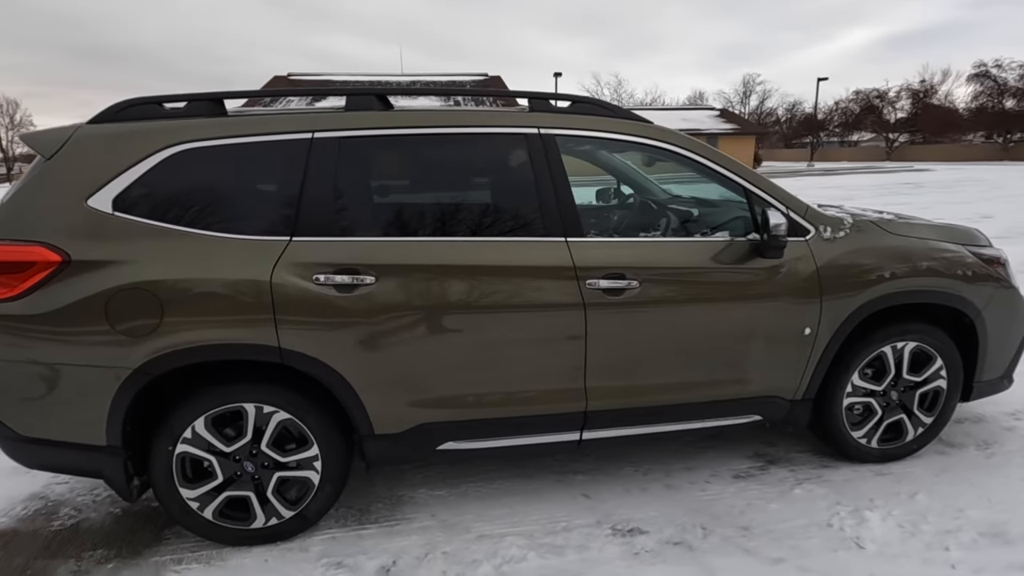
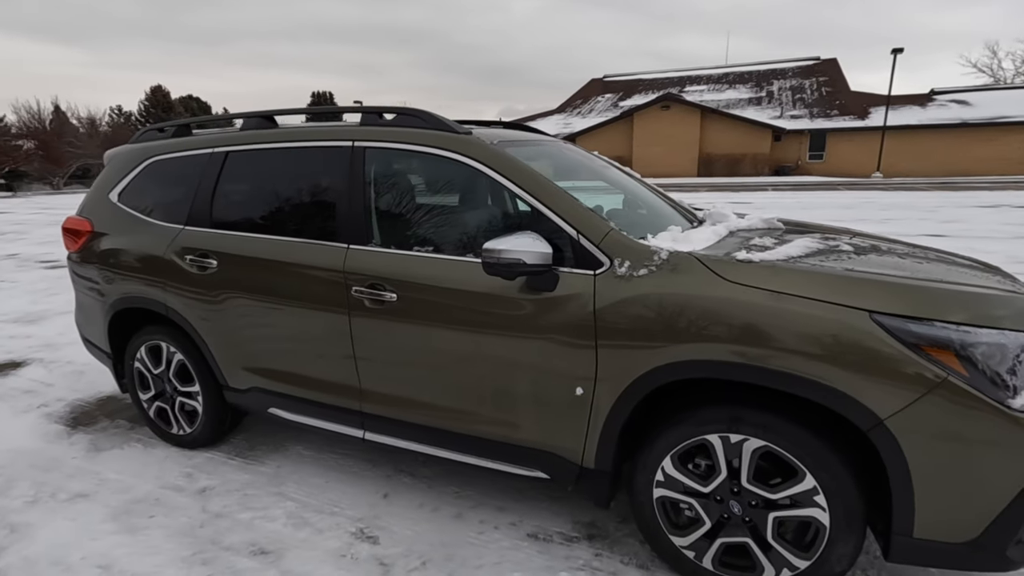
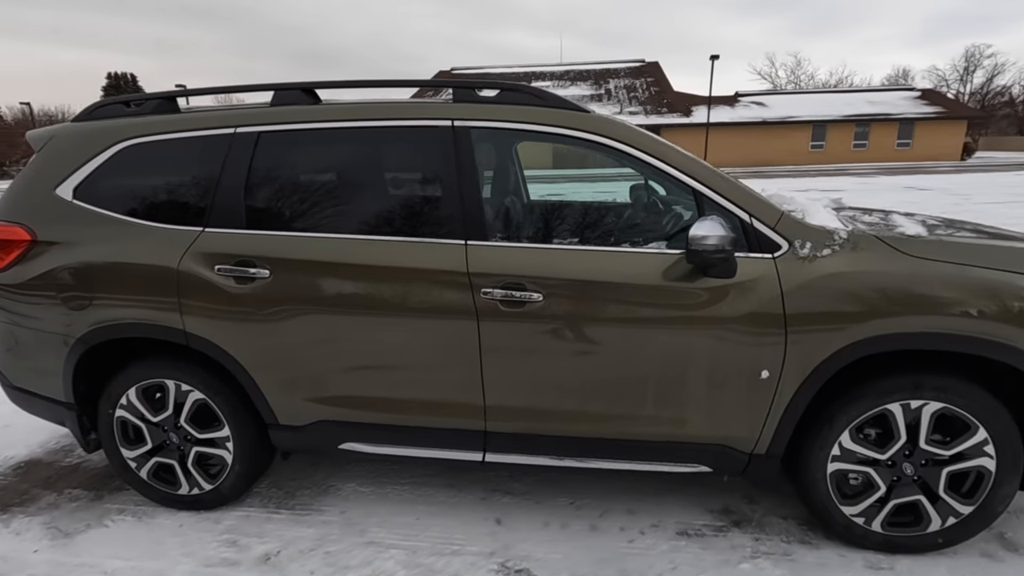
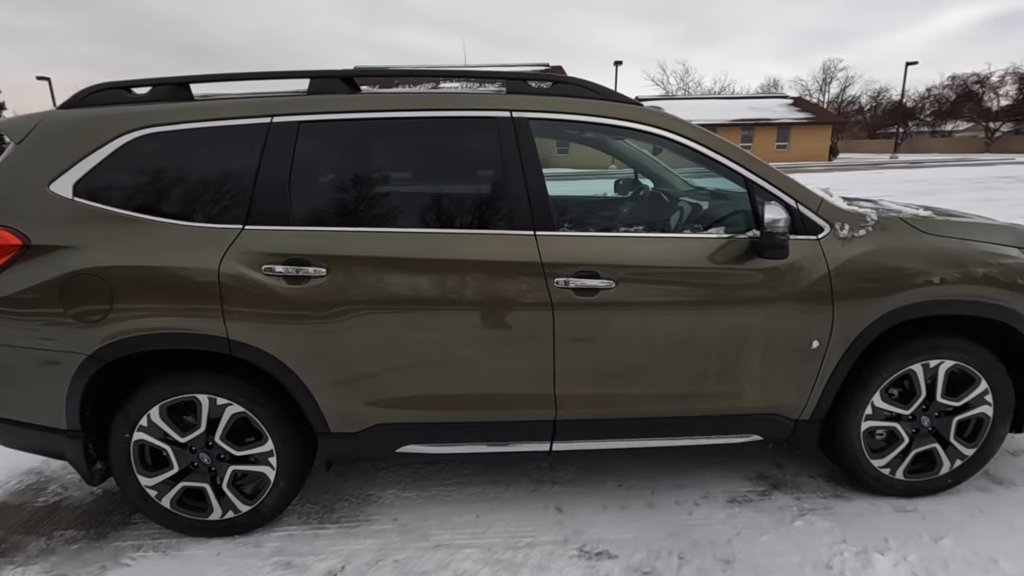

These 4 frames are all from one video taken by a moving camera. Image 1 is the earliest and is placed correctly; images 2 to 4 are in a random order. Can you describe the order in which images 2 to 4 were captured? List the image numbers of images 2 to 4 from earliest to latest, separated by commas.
4, 3, 2
